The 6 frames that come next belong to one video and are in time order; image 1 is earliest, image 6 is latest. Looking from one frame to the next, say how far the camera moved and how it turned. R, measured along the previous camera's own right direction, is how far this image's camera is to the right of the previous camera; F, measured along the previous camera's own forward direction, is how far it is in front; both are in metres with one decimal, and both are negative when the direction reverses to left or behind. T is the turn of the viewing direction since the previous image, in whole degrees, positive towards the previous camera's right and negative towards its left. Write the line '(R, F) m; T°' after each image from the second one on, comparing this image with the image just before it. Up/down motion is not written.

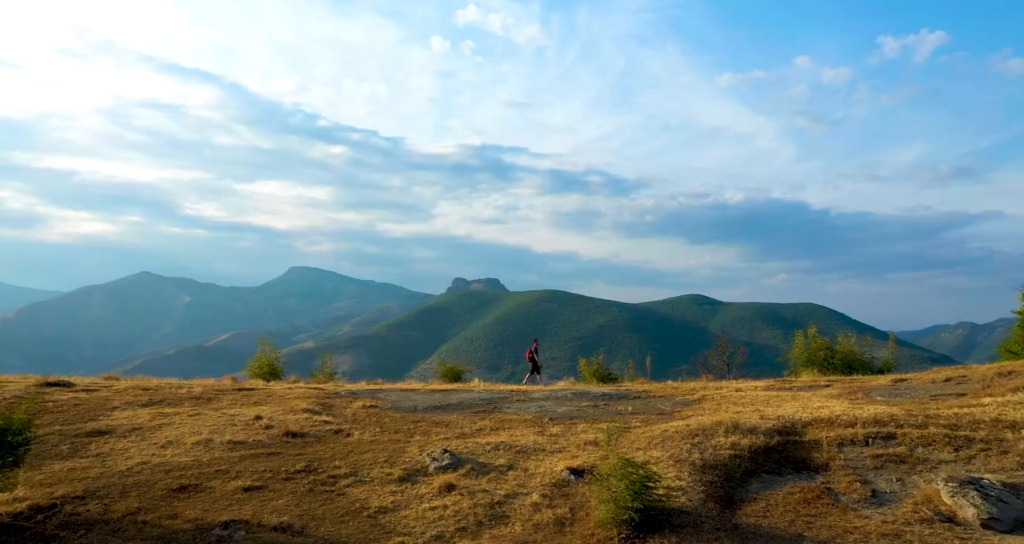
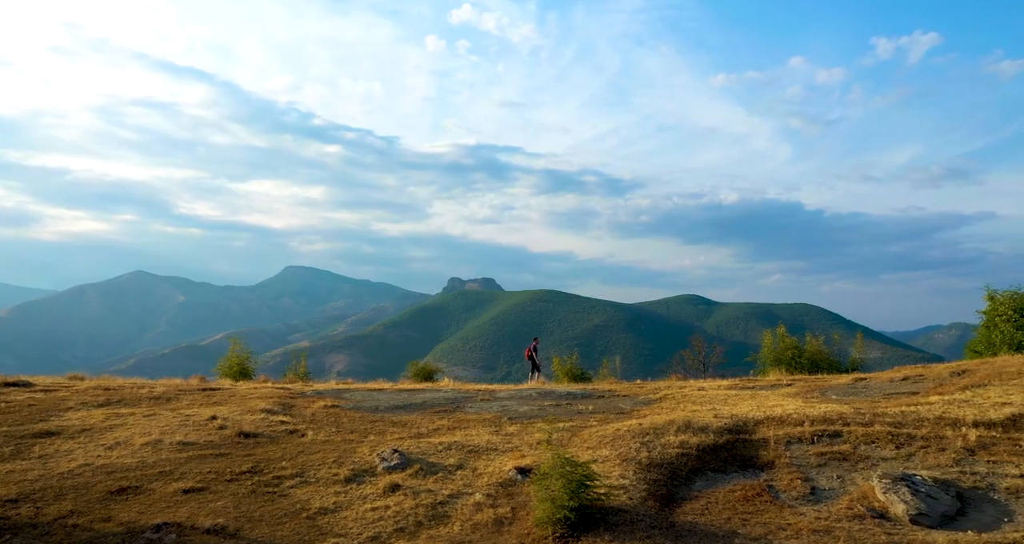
(-3.7, +2.5) m; 0°
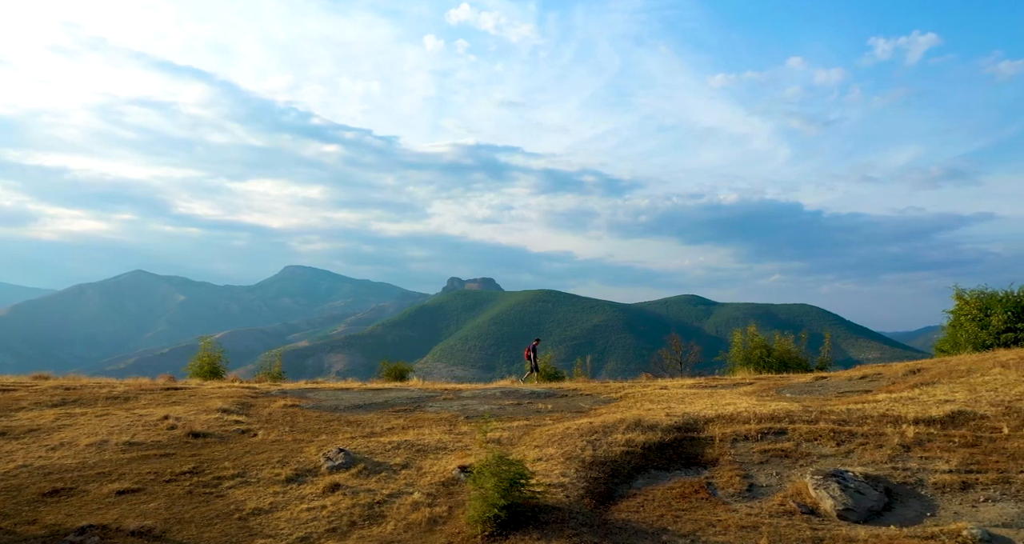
(+1.1, -0.1) m; 0°
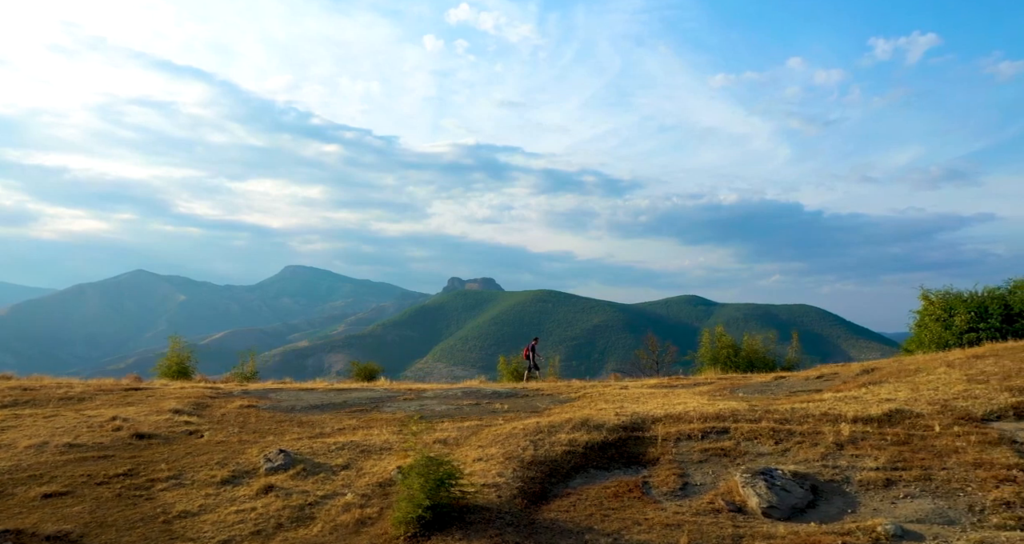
(+1.2, -0.1) m; 0°
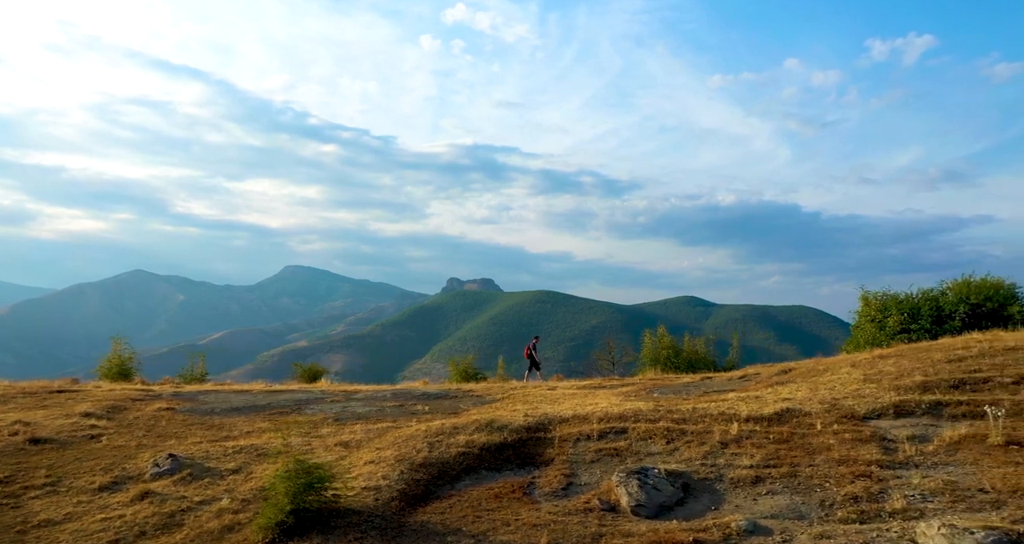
(+2.1, -0.3) m; 0°
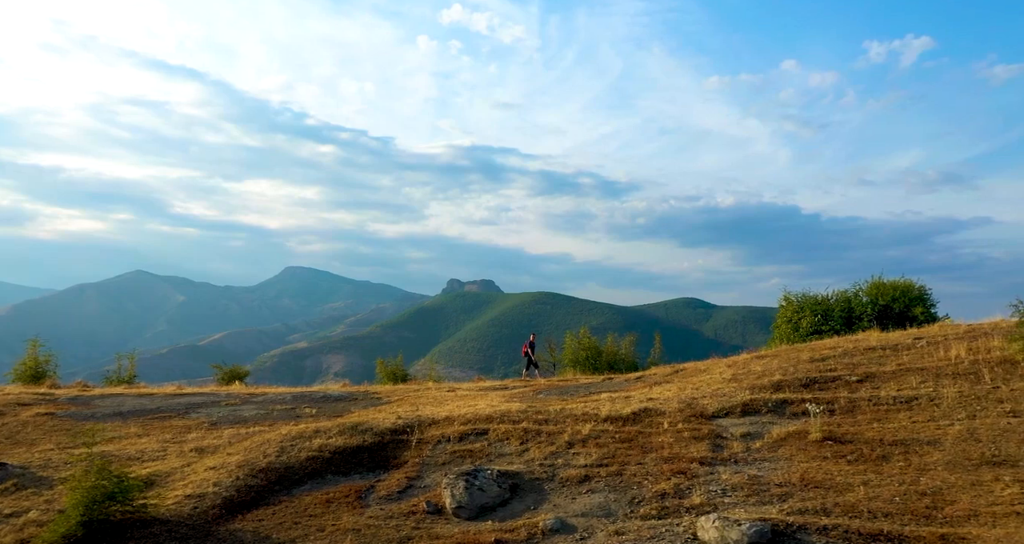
(+3.0, -0.5) m; 0°
